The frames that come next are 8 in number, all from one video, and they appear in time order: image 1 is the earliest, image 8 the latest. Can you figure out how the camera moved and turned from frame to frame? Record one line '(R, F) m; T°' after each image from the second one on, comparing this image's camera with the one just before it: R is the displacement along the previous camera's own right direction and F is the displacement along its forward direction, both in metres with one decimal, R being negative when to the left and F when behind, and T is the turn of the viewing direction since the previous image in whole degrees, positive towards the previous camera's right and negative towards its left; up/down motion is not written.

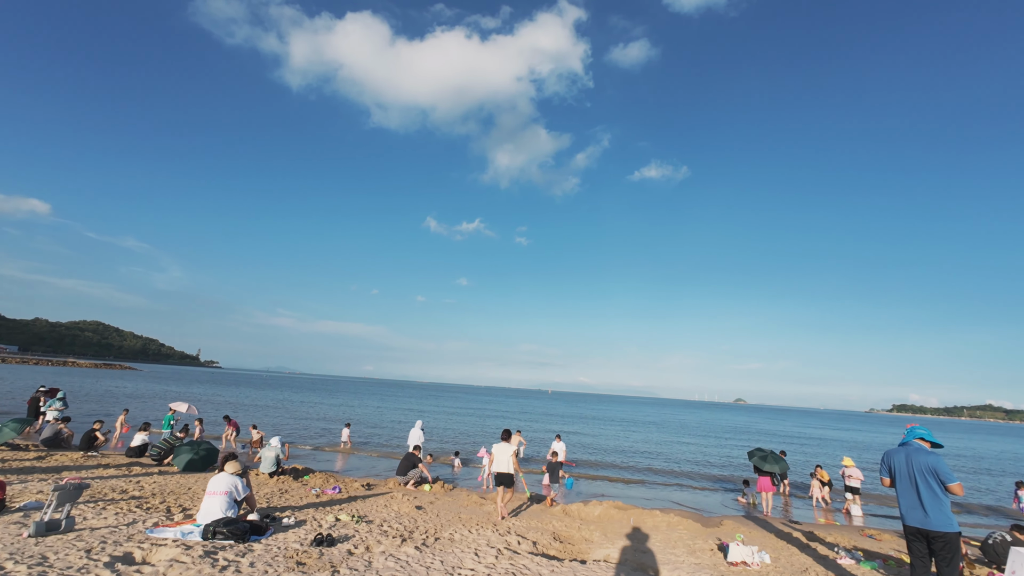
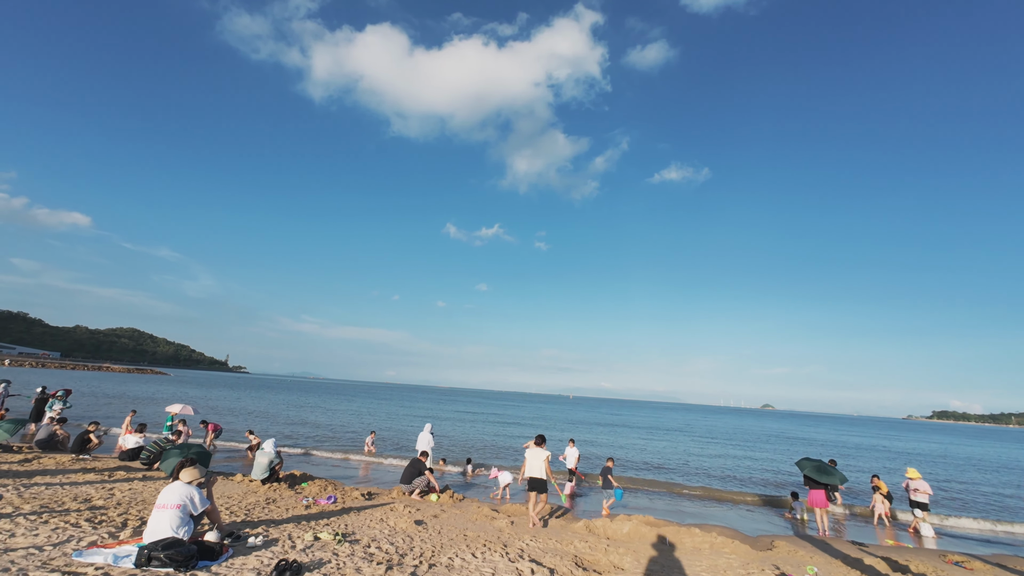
(+0.2, +1.4) m; -3°
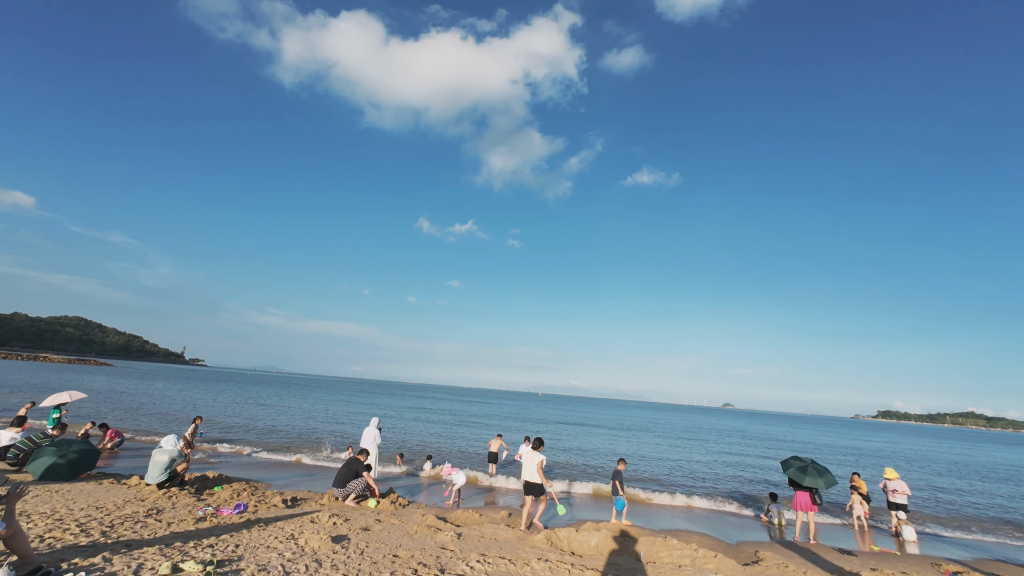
(+0.4, +1.7) m; +4°
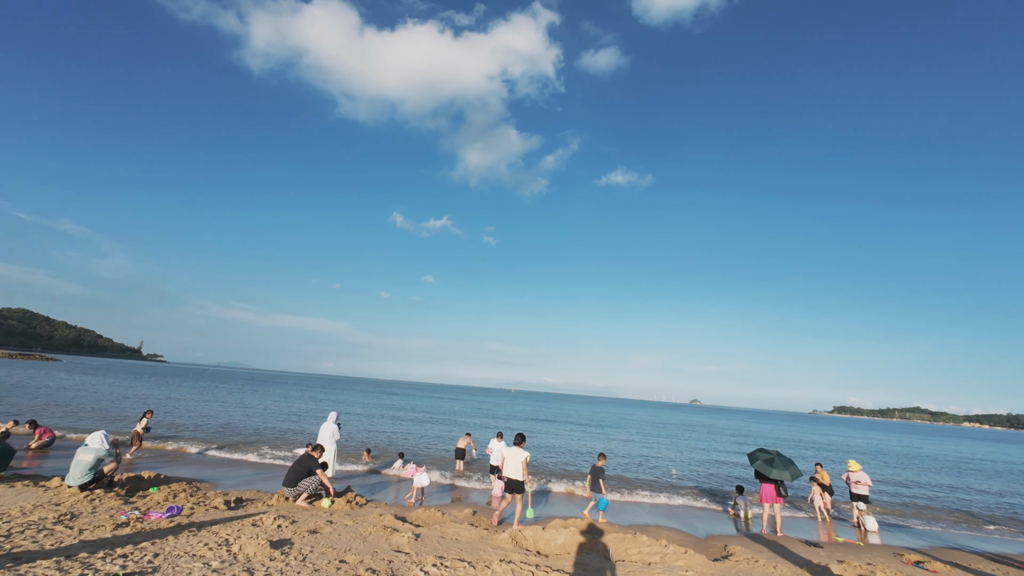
(+0.2, +0.6) m; +3°
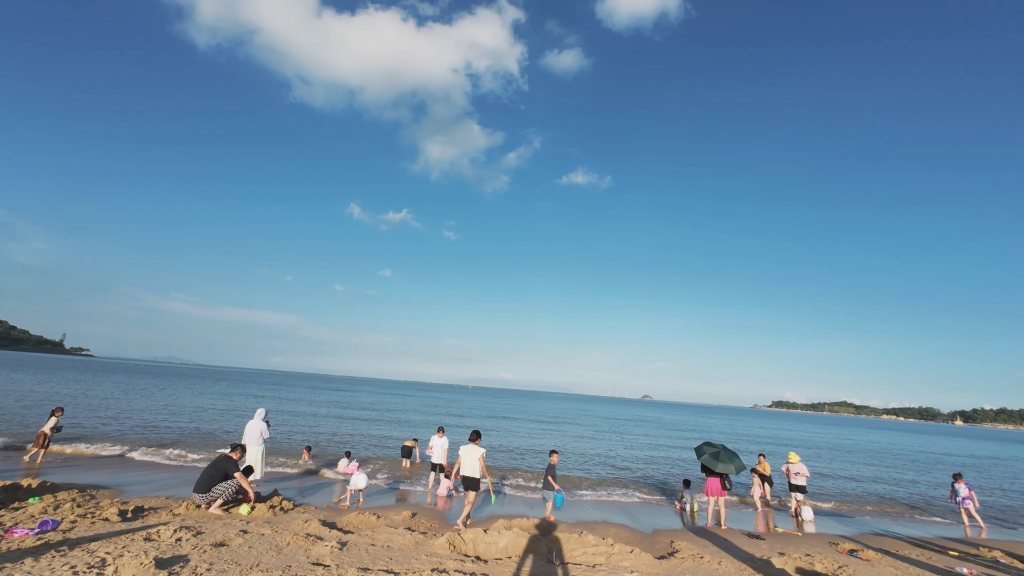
(+0.3, +0.6) m; +5°
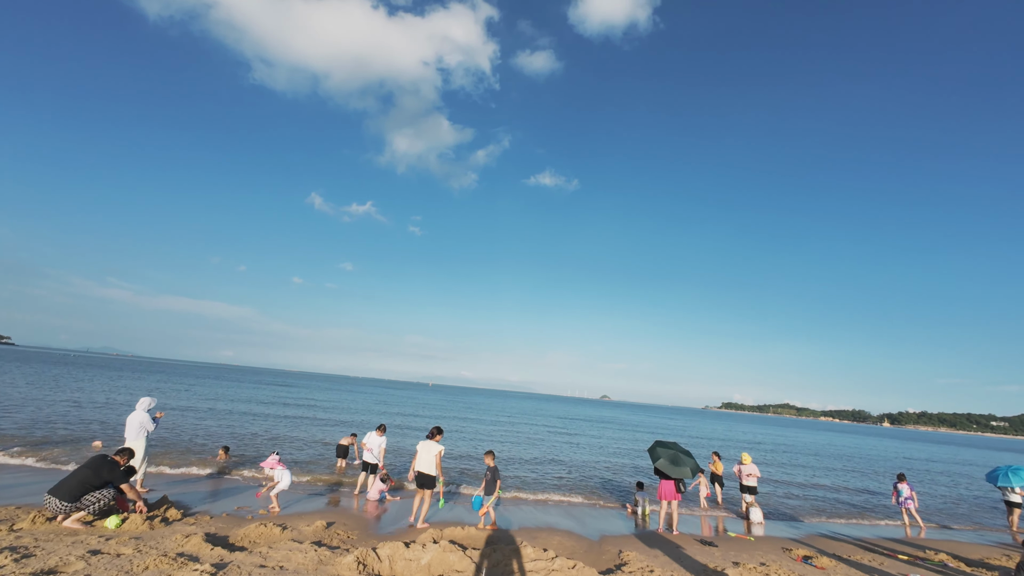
(+0.5, +1.1) m; +5°
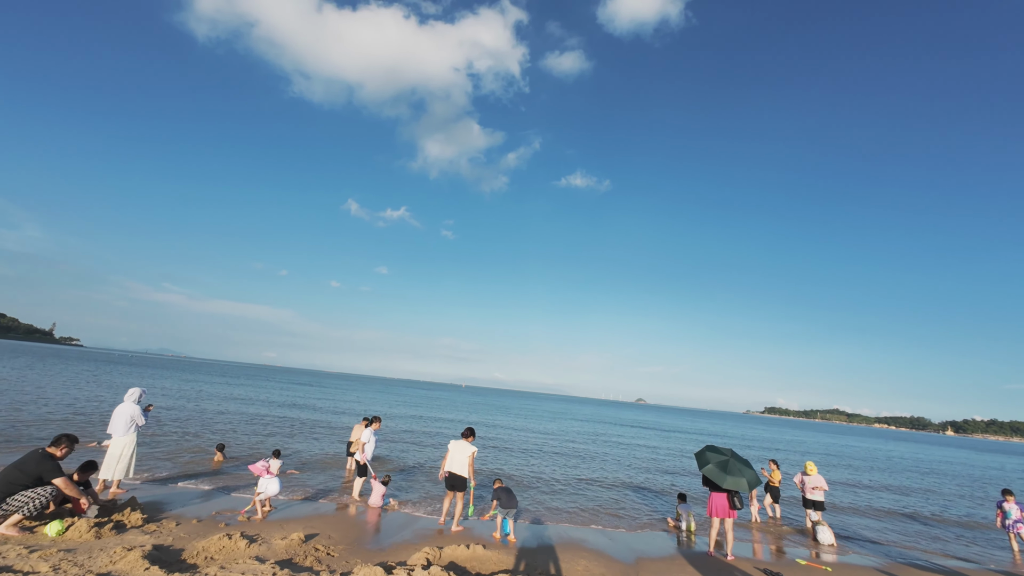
(+0.3, +1.6) m; -4°
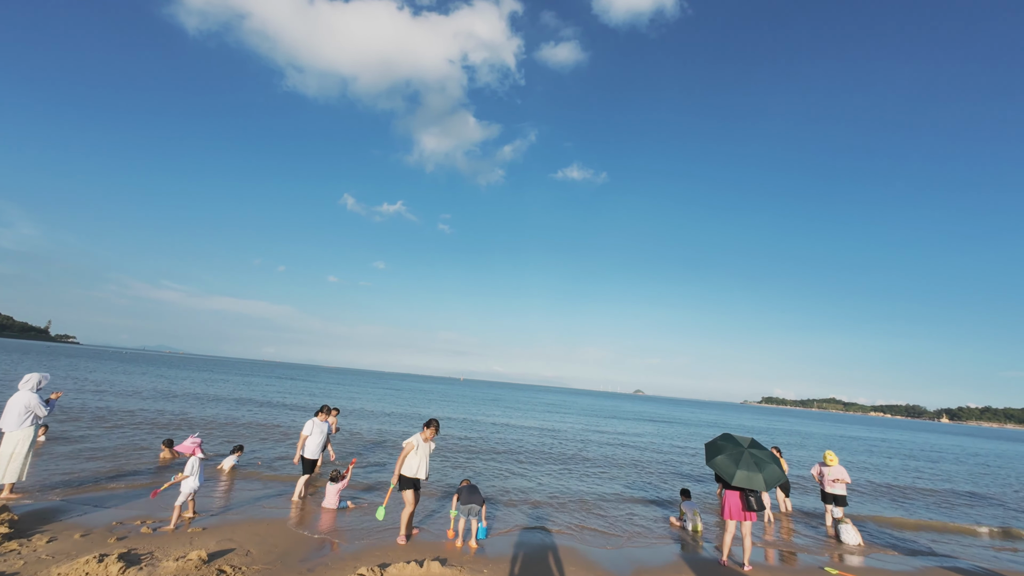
(+0.5, +1.6) m; 0°
